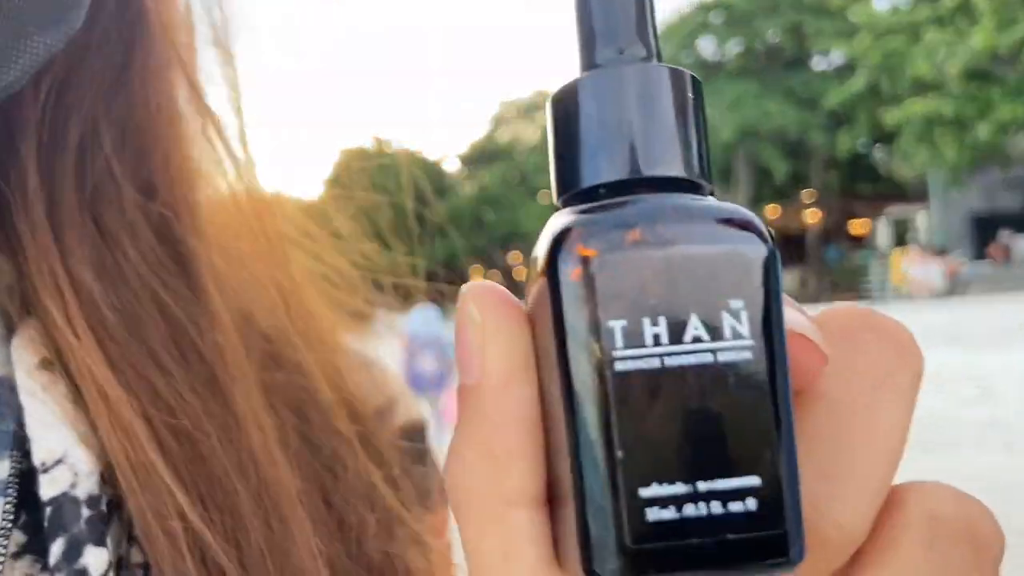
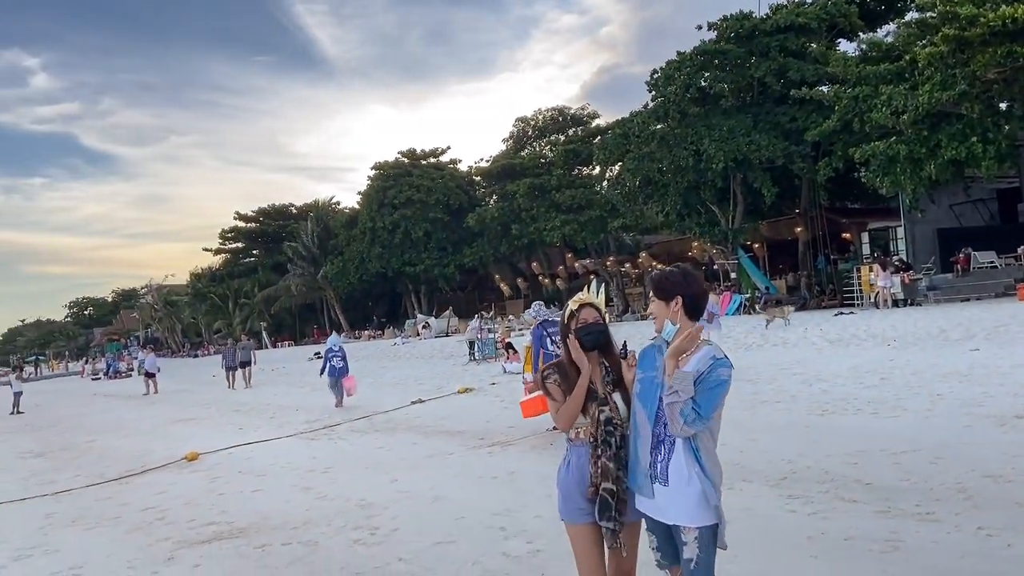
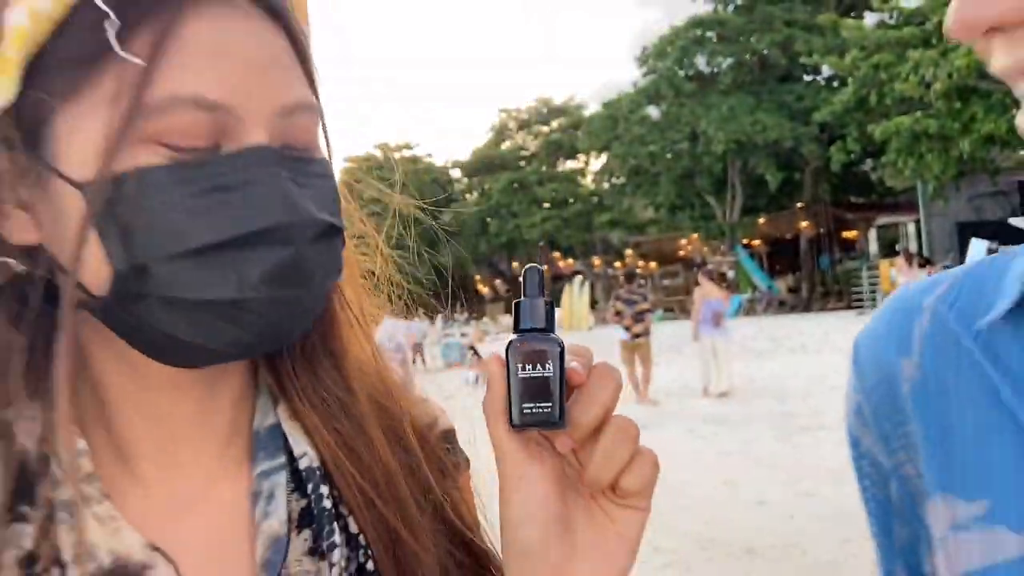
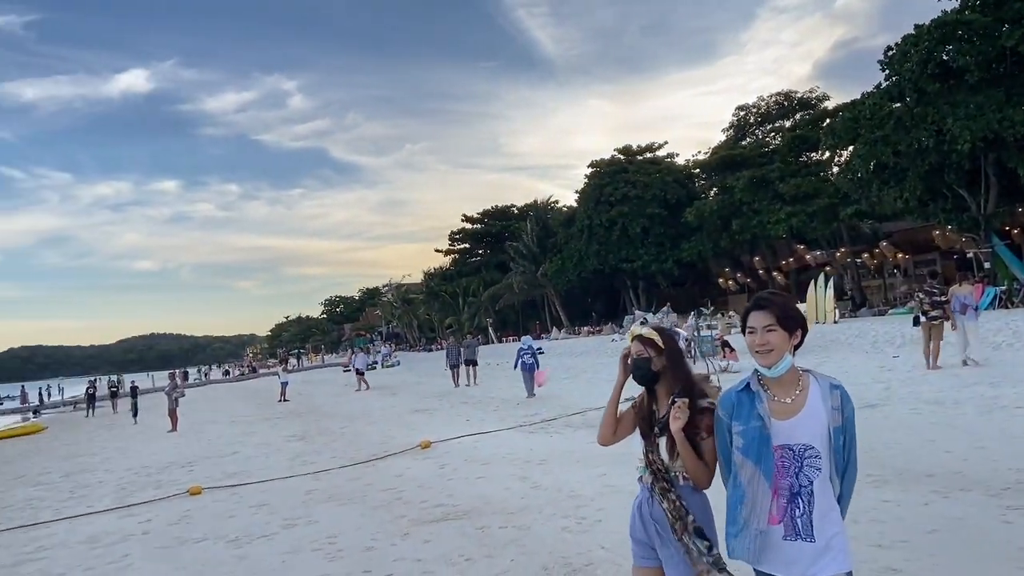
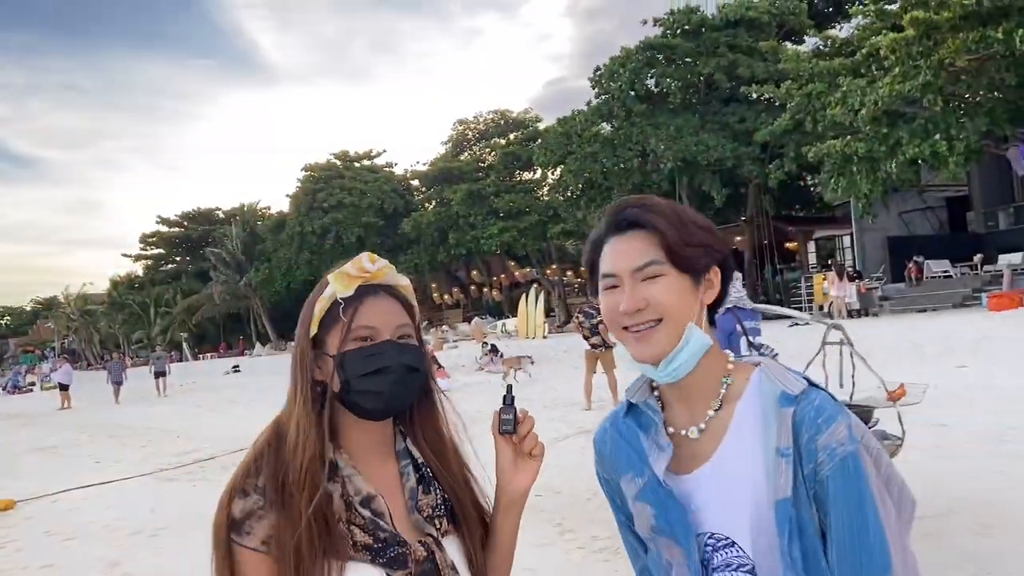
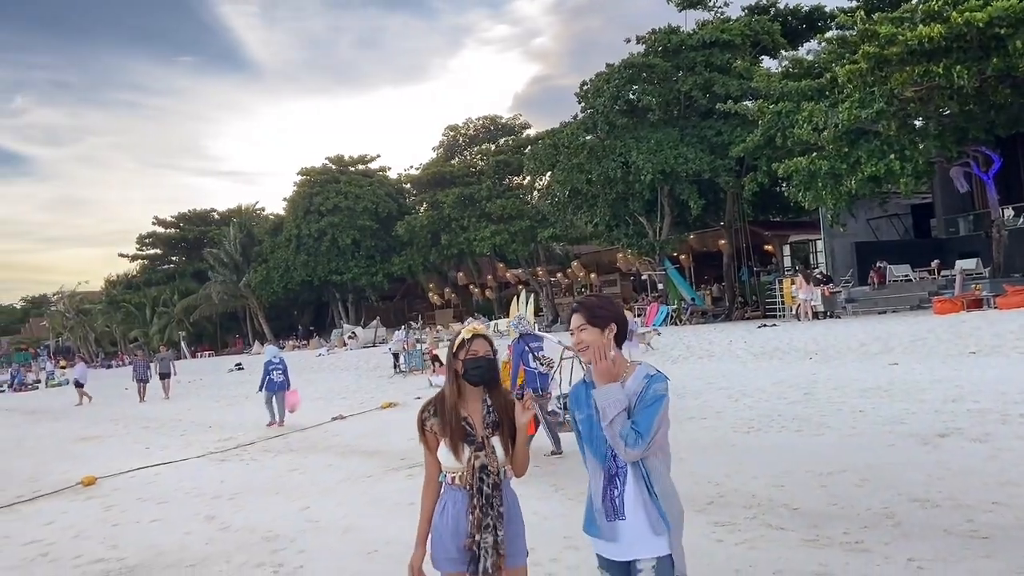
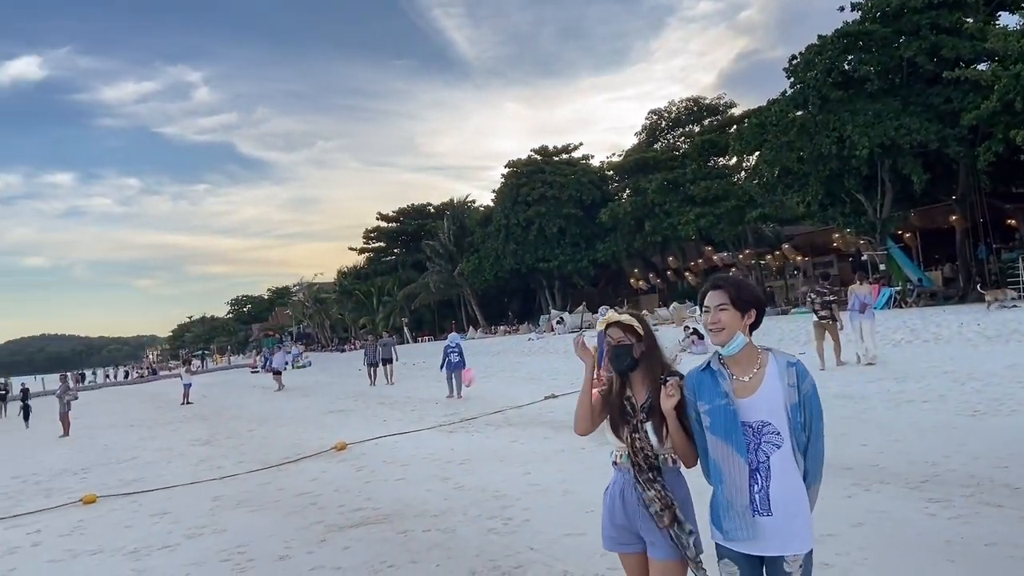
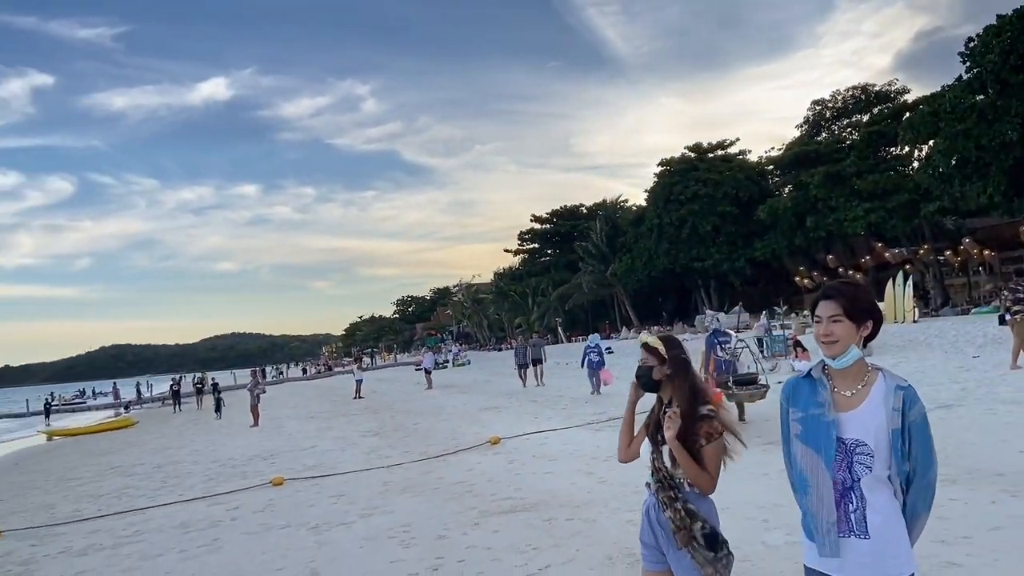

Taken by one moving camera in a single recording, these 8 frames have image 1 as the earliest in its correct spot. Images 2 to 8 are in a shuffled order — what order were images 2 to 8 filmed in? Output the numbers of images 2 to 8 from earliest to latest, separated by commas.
3, 5, 6, 2, 7, 4, 8
